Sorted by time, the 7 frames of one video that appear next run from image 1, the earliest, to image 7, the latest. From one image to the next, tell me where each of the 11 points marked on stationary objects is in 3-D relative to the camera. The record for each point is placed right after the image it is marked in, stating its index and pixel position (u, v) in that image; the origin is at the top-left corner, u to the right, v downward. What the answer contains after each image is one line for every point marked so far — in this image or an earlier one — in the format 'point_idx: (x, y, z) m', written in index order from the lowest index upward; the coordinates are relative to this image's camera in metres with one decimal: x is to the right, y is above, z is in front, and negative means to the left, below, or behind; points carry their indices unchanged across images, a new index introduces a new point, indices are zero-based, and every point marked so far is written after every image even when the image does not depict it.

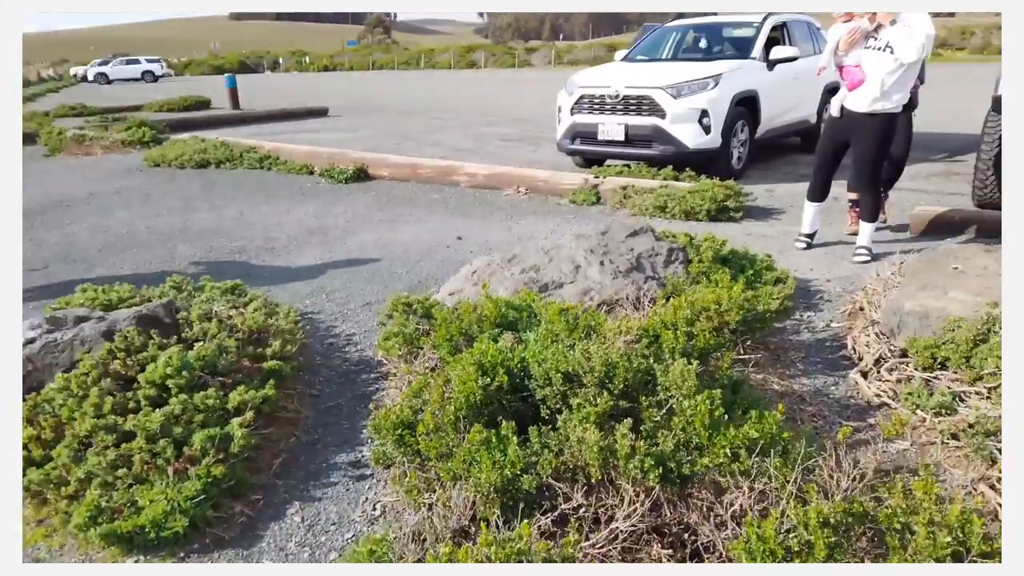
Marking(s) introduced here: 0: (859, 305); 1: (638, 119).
0: (+2.2, -0.1, +4.5) m
1: (+1.6, +2.2, +9.3) m
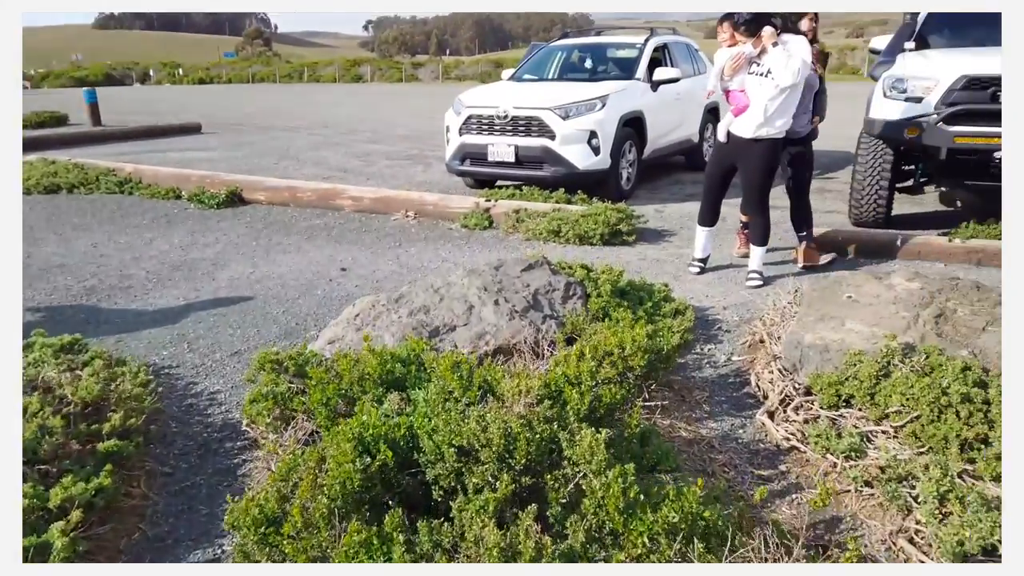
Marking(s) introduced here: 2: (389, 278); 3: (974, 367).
0: (+1.5, -0.3, +4.4) m
1: (+0.2, +1.9, +9.1) m
2: (-1.1, +0.1, +6.2) m
3: (+2.2, -0.4, +3.5) m
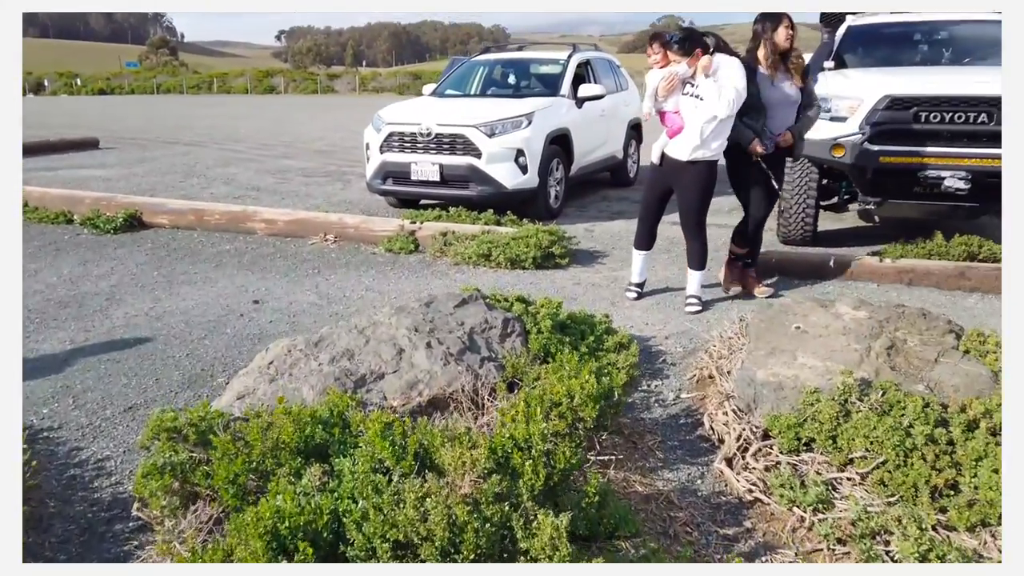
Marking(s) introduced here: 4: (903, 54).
0: (+1.1, -0.5, +4.2) m
1: (-0.7, +1.6, +8.8) m
2: (-1.6, -0.2, +5.7) m
3: (+2.0, -0.5, +3.3) m
4: (+4.3, +2.6, +7.9) m
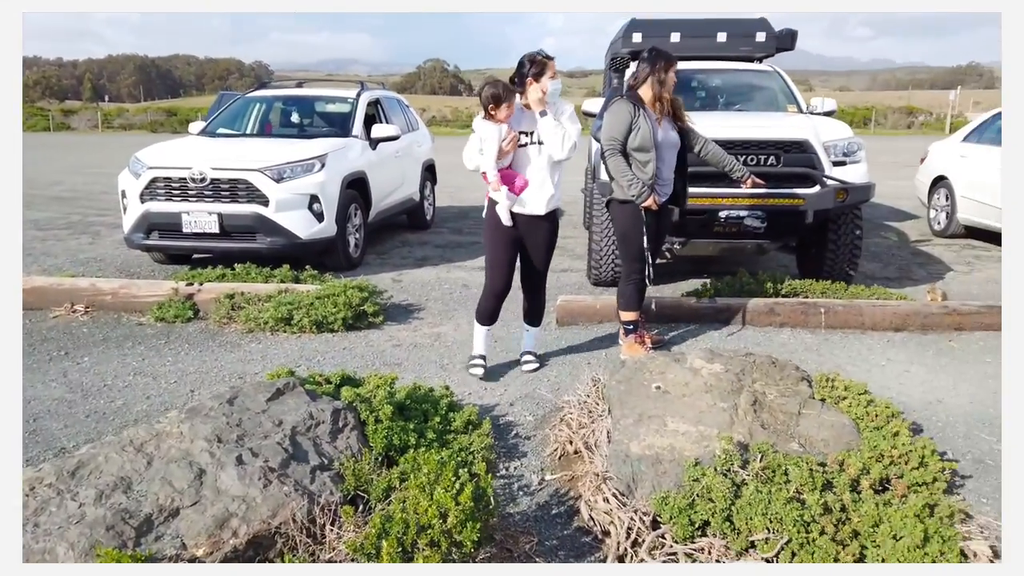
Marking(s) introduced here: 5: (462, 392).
0: (+0.3, -0.8, +3.7) m
1: (-3.0, +0.9, +7.6) m
2: (-2.8, -0.8, +4.4) m
3: (+1.3, -0.8, +3.2) m
4: (+2.0, +2.2, +8.4) m
5: (-0.3, -0.7, +4.6) m
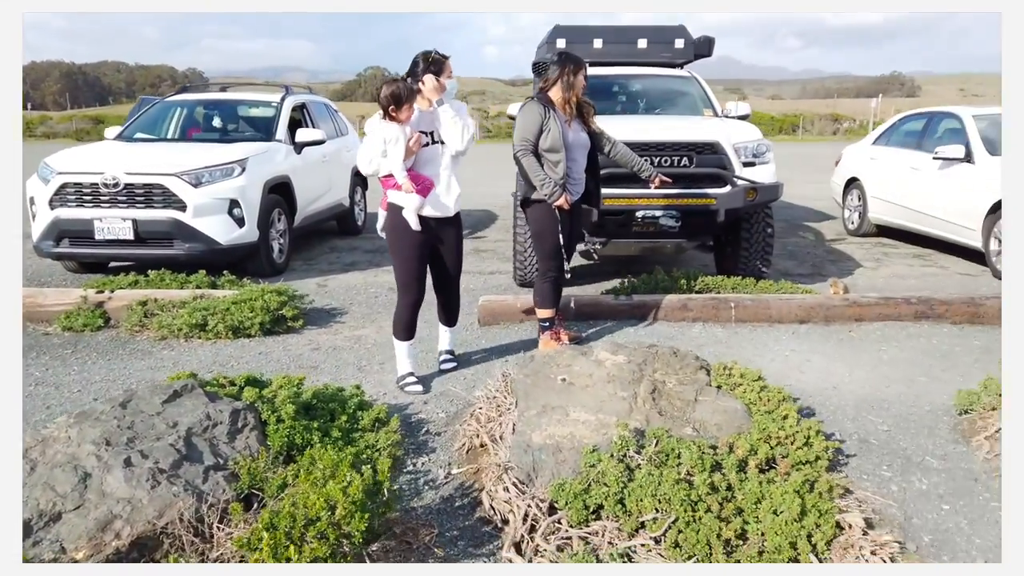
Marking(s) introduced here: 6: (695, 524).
0: (-0.2, -0.8, +3.8) m
1: (-3.8, +0.8, +7.4) m
2: (-3.3, -0.8, +4.2) m
3: (+0.9, -0.7, +3.3) m
4: (+1.1, +2.2, +8.6) m
5: (-0.9, -0.7, +4.6) m
6: (+0.7, -0.9, +2.9) m
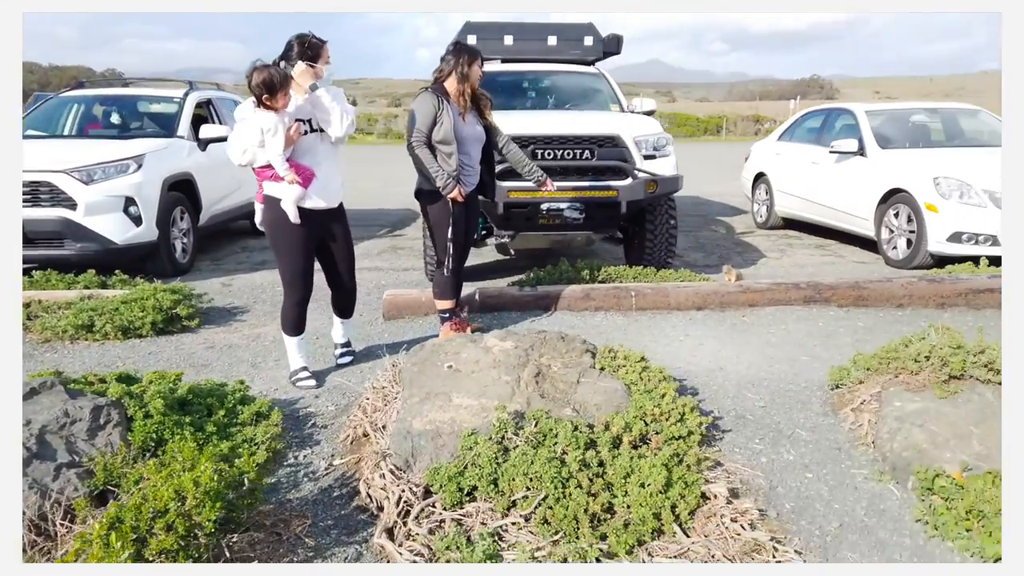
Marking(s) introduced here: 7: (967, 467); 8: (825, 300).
0: (-0.8, -0.7, +3.7) m
1: (-4.7, +0.8, +7.1) m
2: (-4.0, -0.8, +3.9) m
3: (+0.3, -0.6, +3.3) m
4: (0.0, +2.3, +8.6) m
5: (-1.6, -0.6, +4.5) m
6: (+0.2, -0.9, +2.9) m
7: (+2.0, -0.8, +3.1) m
8: (+2.7, -0.1, +6.1) m
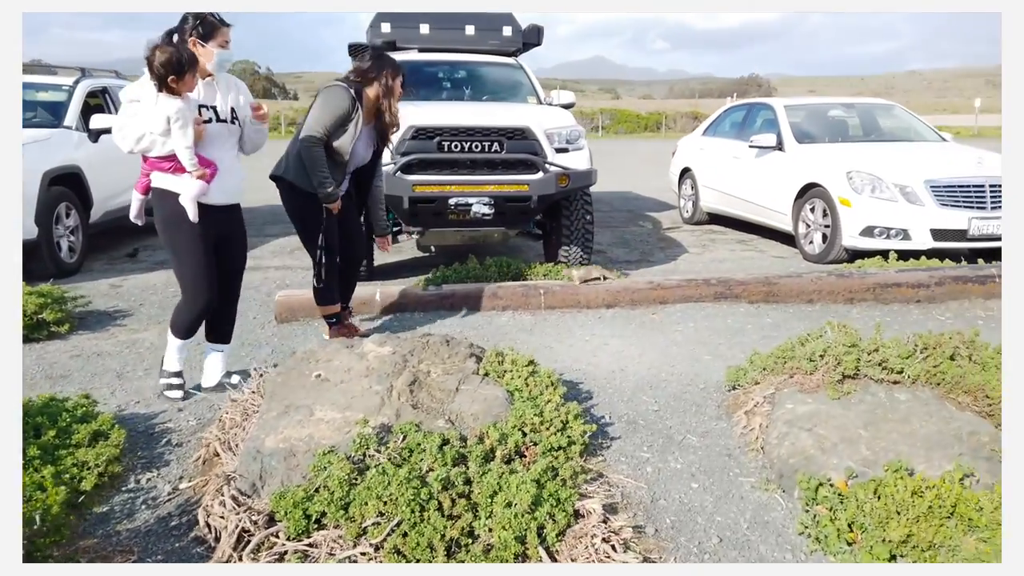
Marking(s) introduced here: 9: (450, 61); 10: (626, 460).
0: (-1.4, -0.8, +3.4) m
1: (-5.6, +0.7, +6.4) m
2: (-4.6, -0.9, +3.3) m
3: (-0.3, -0.7, +3.1) m
4: (-1.0, +2.3, +8.3) m
5: (-2.2, -0.6, +4.1) m
6: (-0.3, -0.9, +2.6) m
7: (+1.4, -0.8, +2.9) m
8: (+1.9, -0.1, +6.0) m
9: (-0.8, +2.7, +8.7) m
10: (+0.5, -0.8, +3.3) m
